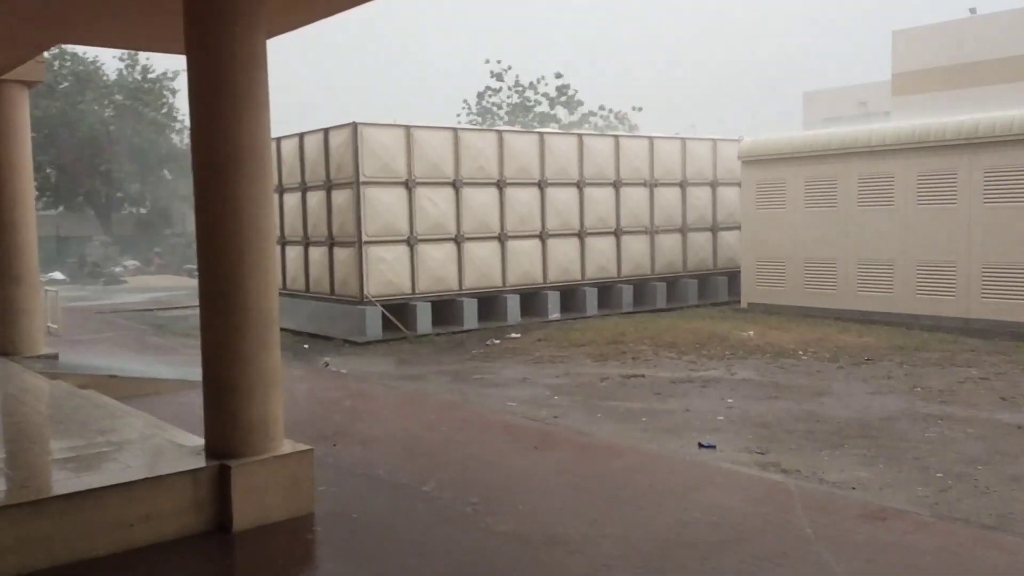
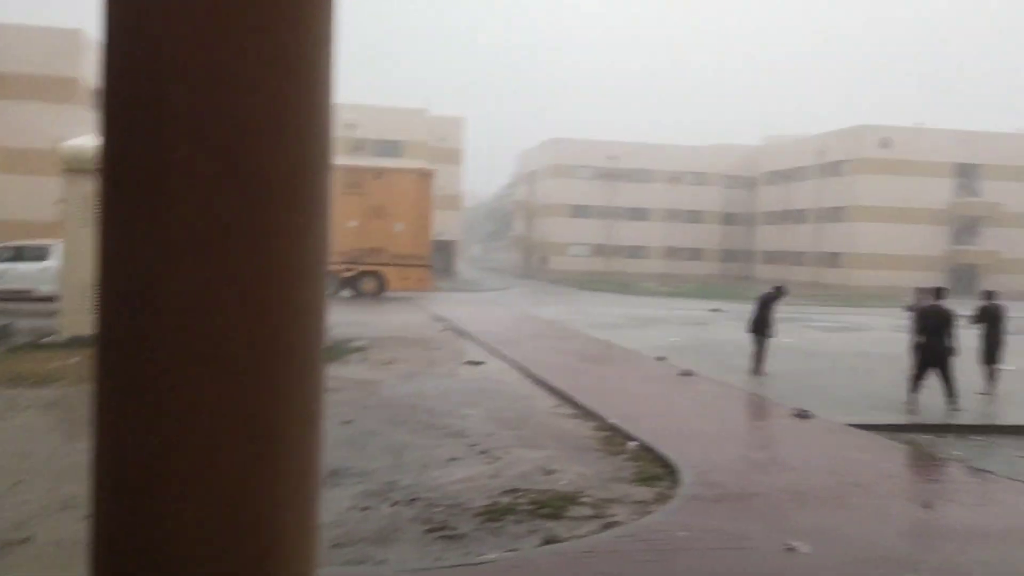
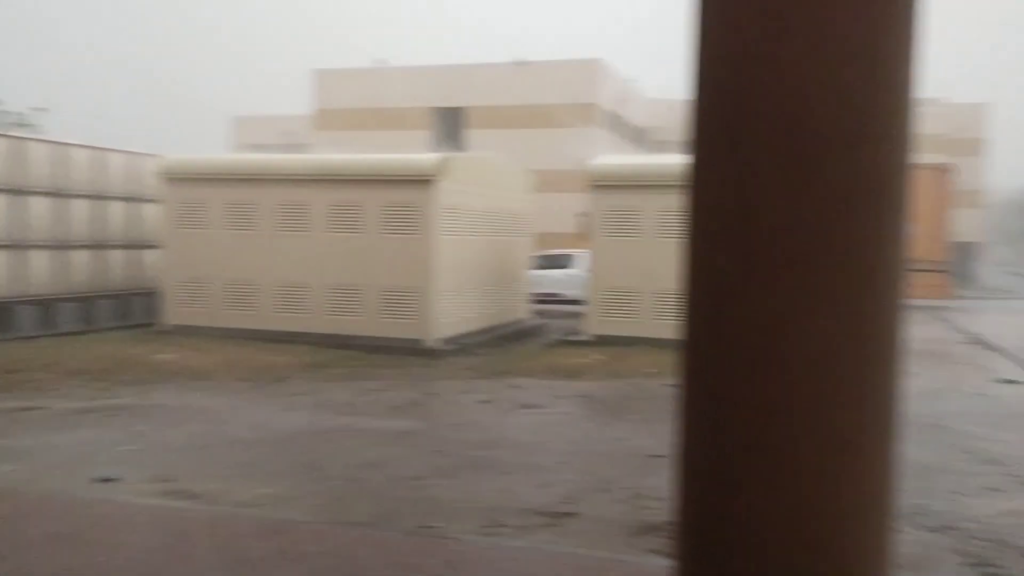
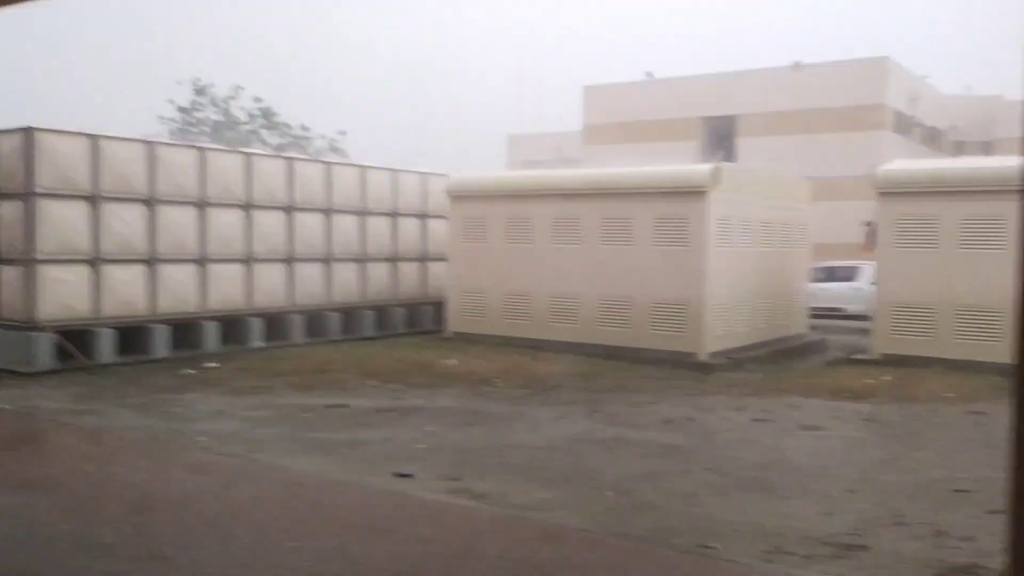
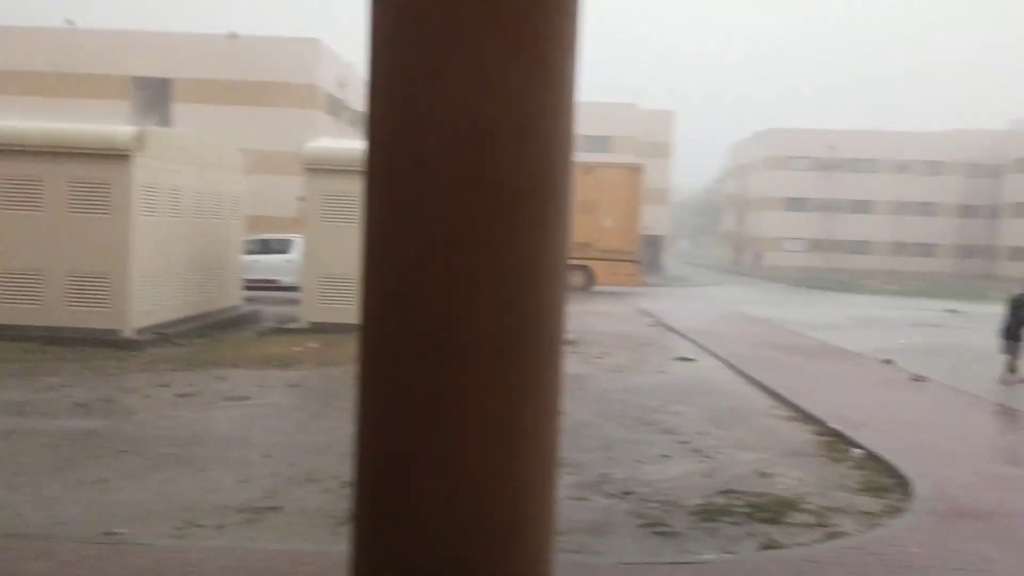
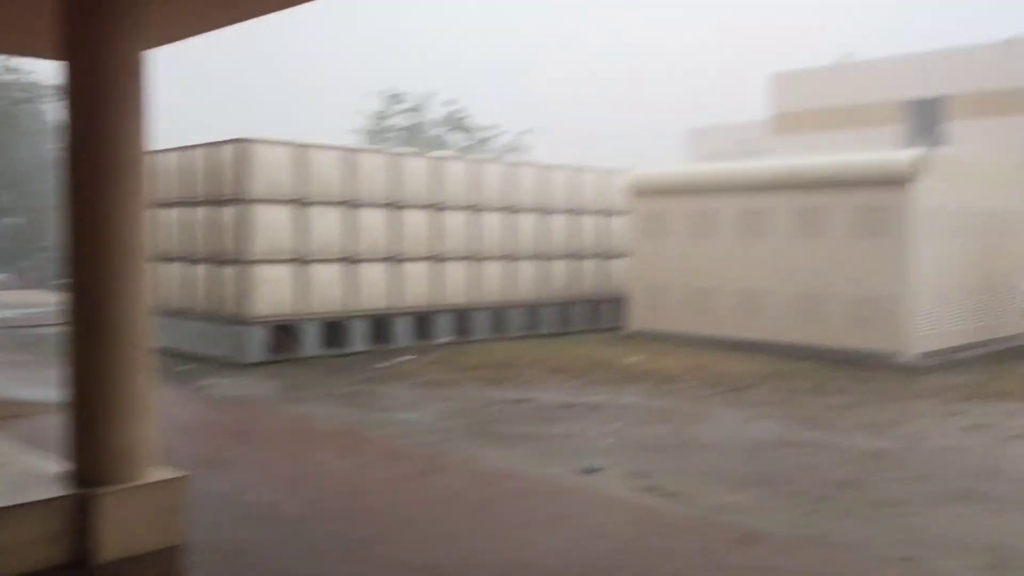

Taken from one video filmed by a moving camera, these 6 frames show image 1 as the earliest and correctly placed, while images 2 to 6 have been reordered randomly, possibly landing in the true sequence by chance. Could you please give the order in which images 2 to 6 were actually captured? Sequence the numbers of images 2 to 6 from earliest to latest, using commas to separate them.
6, 4, 3, 5, 2
